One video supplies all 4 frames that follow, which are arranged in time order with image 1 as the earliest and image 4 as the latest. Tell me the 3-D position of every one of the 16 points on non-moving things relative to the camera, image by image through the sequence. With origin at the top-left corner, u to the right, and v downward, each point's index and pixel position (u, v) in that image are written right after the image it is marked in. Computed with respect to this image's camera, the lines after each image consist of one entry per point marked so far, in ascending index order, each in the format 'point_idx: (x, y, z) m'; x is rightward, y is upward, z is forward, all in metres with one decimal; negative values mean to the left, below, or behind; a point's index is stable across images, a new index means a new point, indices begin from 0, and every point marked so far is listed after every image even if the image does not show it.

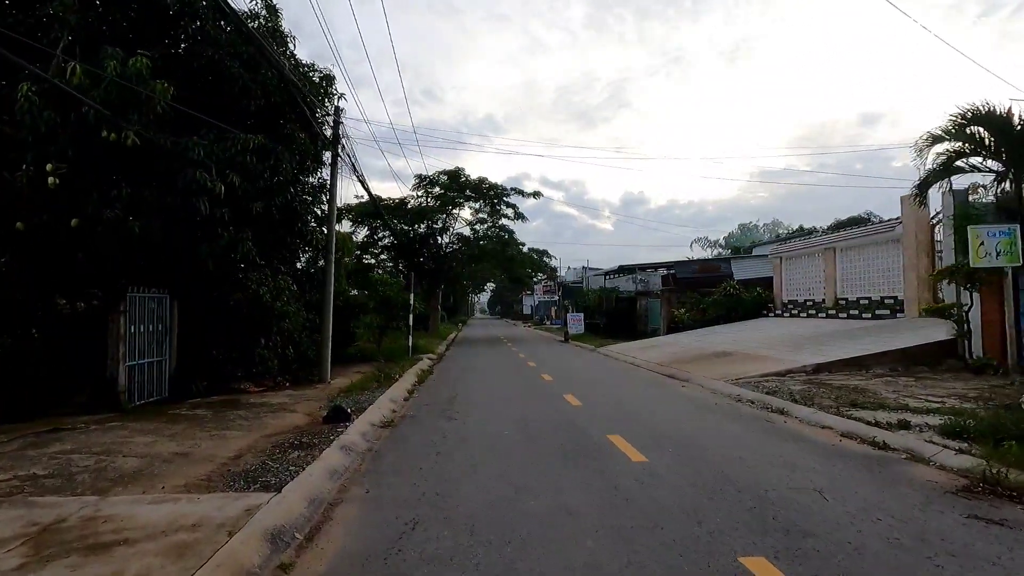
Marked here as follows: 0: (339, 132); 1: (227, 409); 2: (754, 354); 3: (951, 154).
0: (-5.0, +4.4, +15.4) m
1: (-5.7, -2.4, +10.7) m
2: (+7.8, -2.1, +17.3) m
3: (+11.9, +3.6, +14.5) m
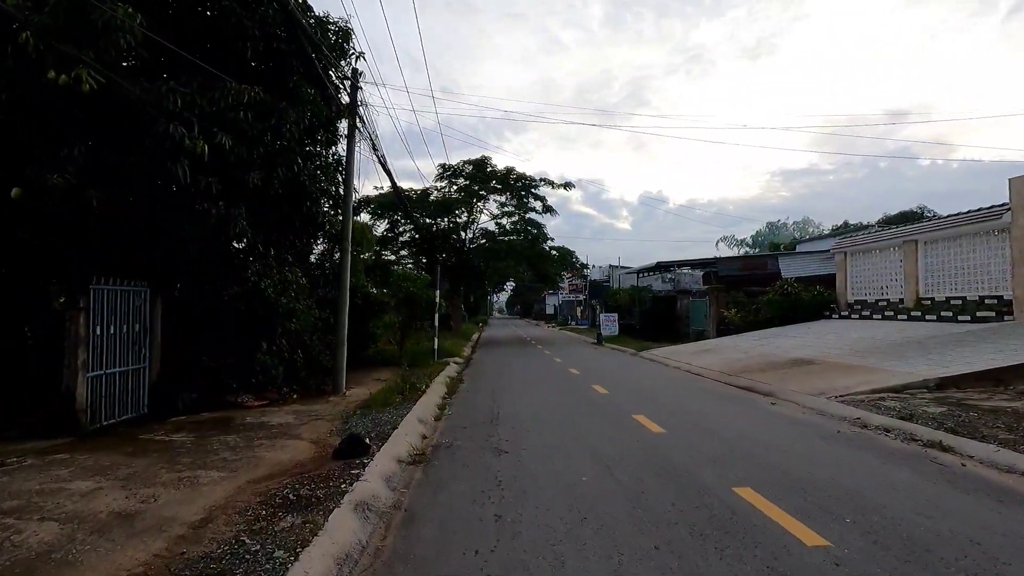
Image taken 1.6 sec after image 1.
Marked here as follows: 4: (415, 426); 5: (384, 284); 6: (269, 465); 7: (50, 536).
0: (-3.8, +4.6, +13.1) m
1: (-4.7, -2.3, +8.4) m
2: (+9.0, -2.0, +14.6) m
3: (+13.0, +3.7, +11.7) m
4: (-1.6, -2.3, +8.9) m
5: (-4.7, +0.1, +19.9) m
6: (-3.1, -2.2, +6.8) m
7: (-4.0, -2.1, +4.6) m
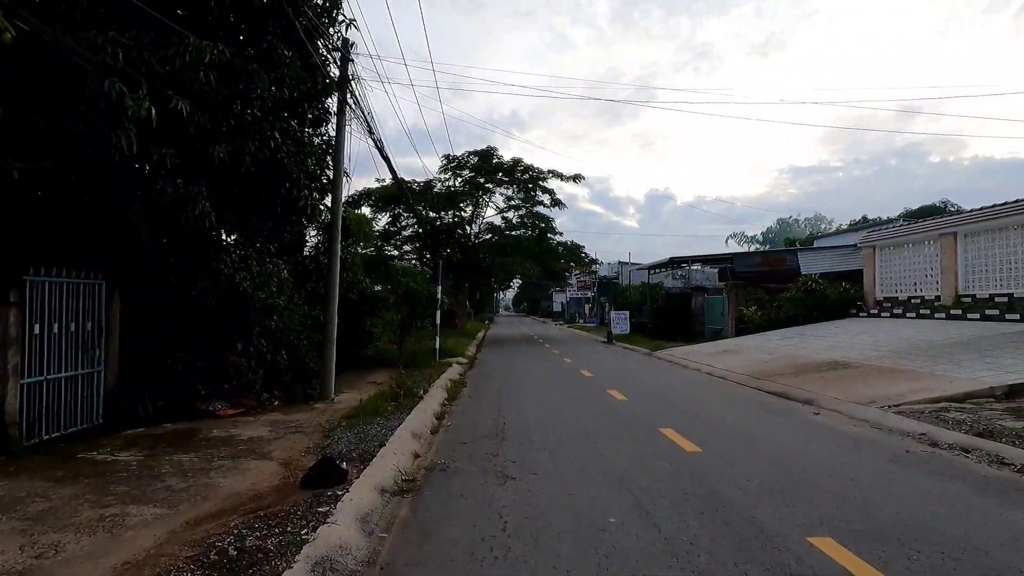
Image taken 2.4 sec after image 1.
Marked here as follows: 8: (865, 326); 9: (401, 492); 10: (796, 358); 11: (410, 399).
0: (-3.6, +4.7, +11.8) m
1: (-4.6, -2.2, +7.2) m
2: (+9.2, -1.9, +13.2) m
3: (+13.2, +3.8, +10.2) m
4: (-1.5, -2.2, +7.6) m
5: (-4.5, +0.3, +18.6) m
6: (-3.0, -2.1, +5.5) m
7: (-3.9, -2.0, +3.3) m
8: (+13.1, -1.4, +20.0) m
9: (-1.2, -2.2, +5.8) m
10: (+8.6, -2.1, +16.2) m
11: (-2.1, -2.2, +10.9) m
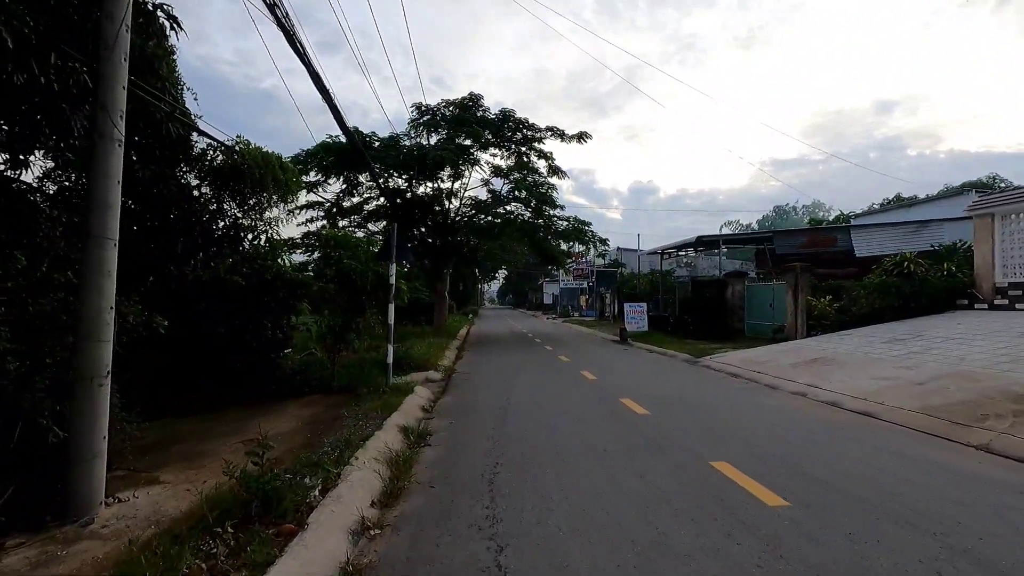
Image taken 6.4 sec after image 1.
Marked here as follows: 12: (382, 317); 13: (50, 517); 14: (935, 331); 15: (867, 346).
0: (-3.5, +5.1, +5.1) m
1: (-4.3, -1.9, +0.6) m
2: (+9.3, -1.5, +7.0) m
3: (+13.3, +4.2, +4.0) m
4: (-1.3, -1.9, +1.1) m
5: (-4.6, +0.7, +12.0) m
6: (-2.7, -1.9, -1.0) m
7: (-3.5, -1.8, -3.2) m
8: (+13.0, -0.9, +13.9) m
9: (-0.9, -2.0, -0.7) m
10: (+8.6, -1.7, +9.9) m
11: (-1.9, -1.9, +4.4) m
12: (-3.2, -0.7, +13.6) m
13: (-4.0, -2.0, +4.7) m
14: (+11.5, -1.1, +14.5) m
15: (+9.6, -1.5, +14.4) m
